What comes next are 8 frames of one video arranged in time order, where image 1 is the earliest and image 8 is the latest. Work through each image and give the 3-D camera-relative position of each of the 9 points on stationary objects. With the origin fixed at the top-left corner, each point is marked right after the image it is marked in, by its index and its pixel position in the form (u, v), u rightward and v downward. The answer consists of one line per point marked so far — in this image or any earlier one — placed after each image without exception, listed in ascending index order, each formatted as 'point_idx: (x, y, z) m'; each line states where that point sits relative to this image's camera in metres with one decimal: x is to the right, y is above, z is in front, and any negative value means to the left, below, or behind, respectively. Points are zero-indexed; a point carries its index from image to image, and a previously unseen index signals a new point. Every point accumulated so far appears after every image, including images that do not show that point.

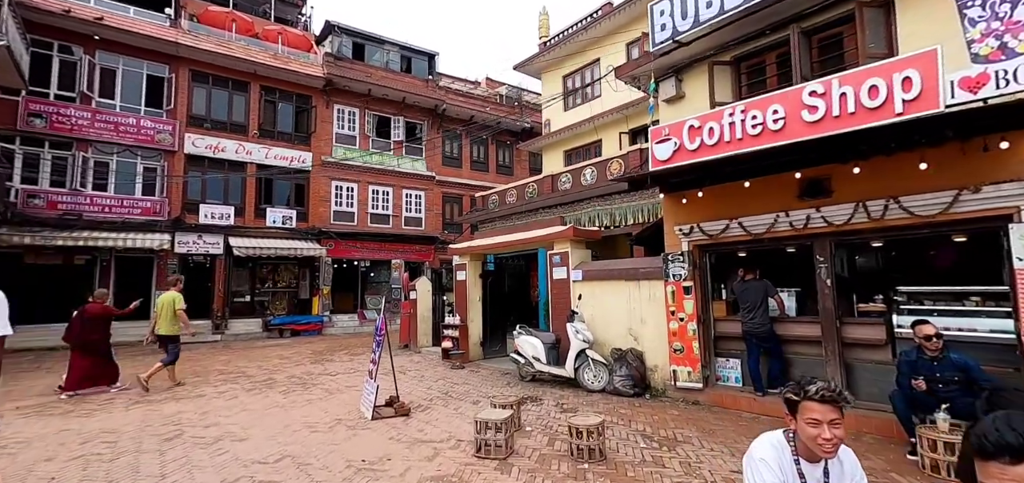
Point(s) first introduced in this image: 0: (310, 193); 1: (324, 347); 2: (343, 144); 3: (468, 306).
0: (-8.4, +2.0, +19.1) m
1: (-5.8, -3.3, +14.2) m
2: (-7.4, +4.3, +20.0) m
3: (-1.0, -1.5, +11.0) m
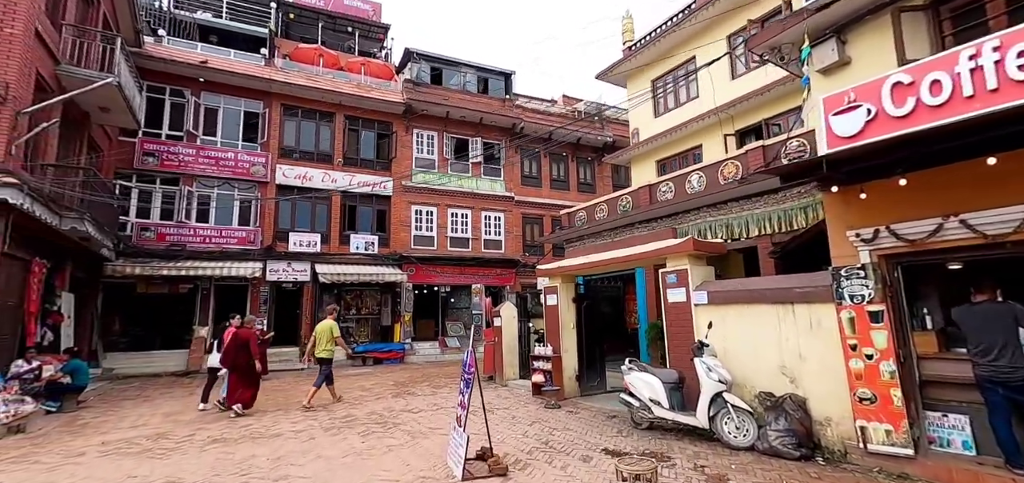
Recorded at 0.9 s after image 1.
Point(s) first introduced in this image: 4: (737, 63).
0: (-5.0, +0.9, +19.0) m
1: (-3.1, -4.0, +13.5) m
2: (-3.9, +3.2, +19.9) m
3: (+1.0, -2.0, +9.7) m
4: (+6.5, +5.1, +13.2) m
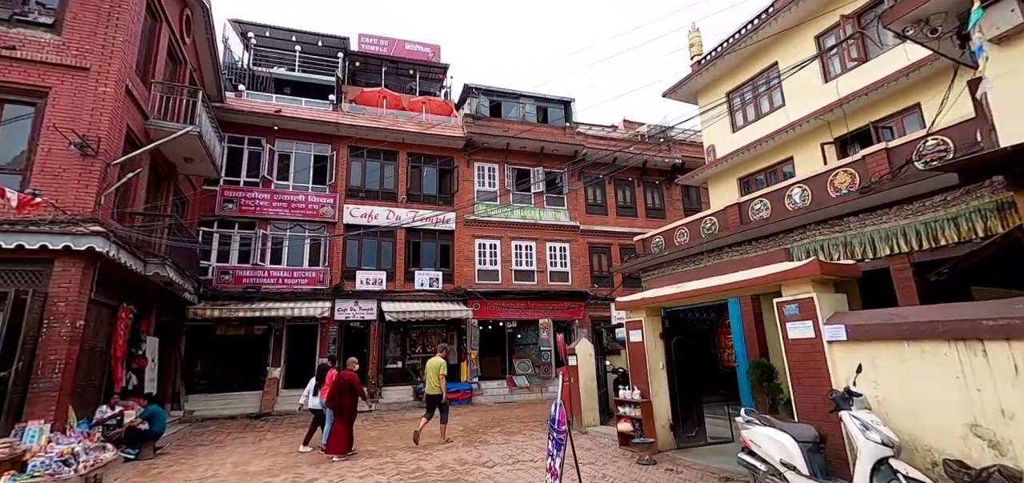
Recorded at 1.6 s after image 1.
0: (-2.3, -0.5, +18.6) m
1: (-1.0, -4.9, +12.6) m
2: (-1.2, +1.7, +19.6) m
3: (+2.6, -2.5, +8.5) m
4: (+8.1, +4.6, +11.8) m
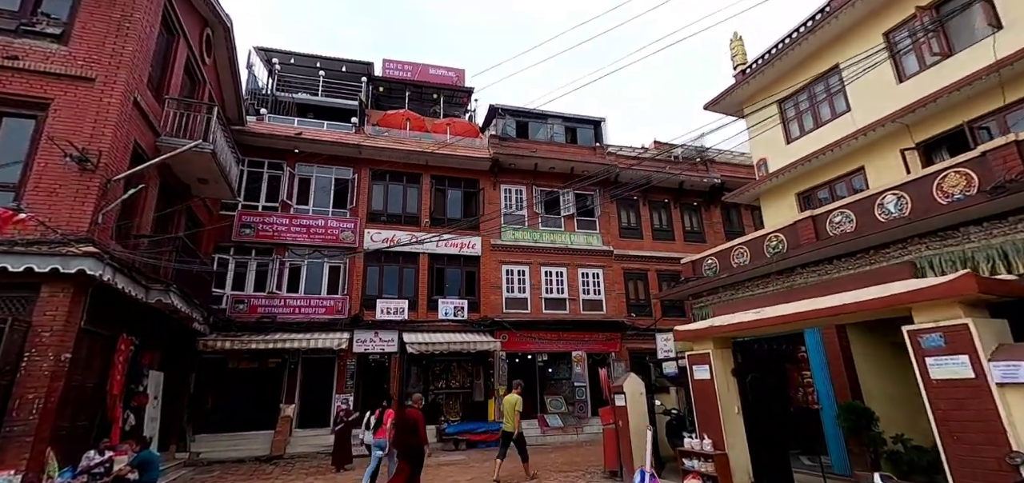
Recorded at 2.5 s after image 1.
0: (-1.2, -1.5, +17.5) m
1: (-0.1, -5.5, +11.1) m
2: (0.0, +0.7, +18.5) m
3: (+3.2, -2.8, +7.0) m
4: (+8.9, +4.1, +10.5) m
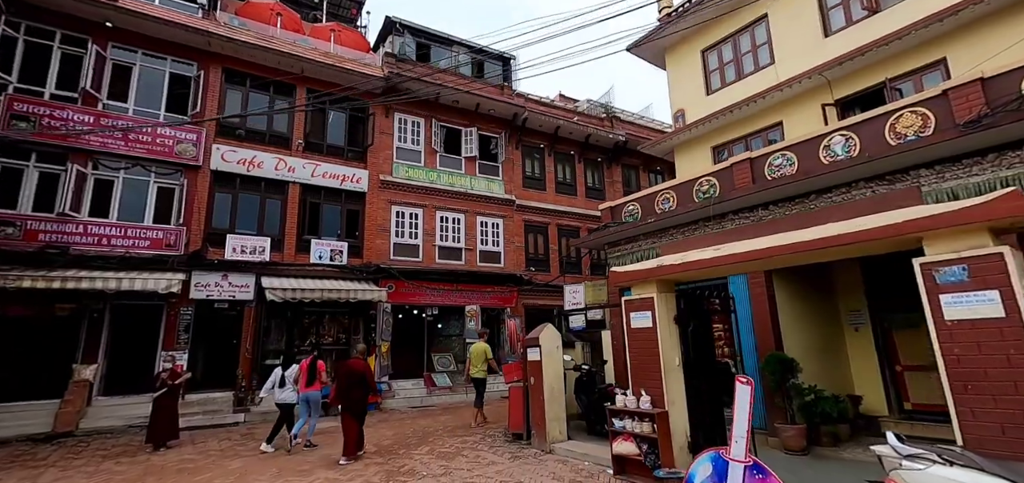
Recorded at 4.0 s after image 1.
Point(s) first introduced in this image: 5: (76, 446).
0: (-4.7, +0.7, +14.9) m
1: (-2.5, -4.0, +9.3) m
2: (-3.8, +2.8, +16.1) m
3: (+2.0, -1.8, +6.0) m
4: (+7.1, +5.0, +10.3) m
5: (-8.3, -3.9, +8.8) m
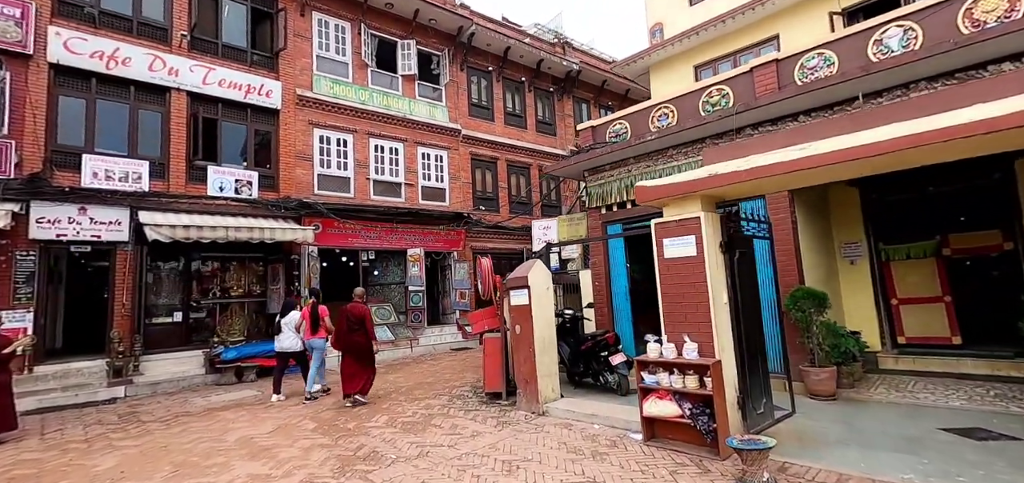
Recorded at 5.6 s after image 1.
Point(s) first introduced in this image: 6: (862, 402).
0: (-6.1, +2.5, +12.0) m
1: (-2.9, -2.6, +7.4) m
2: (-5.2, +4.8, +13.1) m
3: (+2.1, -0.8, +4.7) m
4: (+6.5, +6.5, +9.1) m
5: (-8.6, -2.7, +5.9) m
6: (+4.5, -2.1, +5.9) m
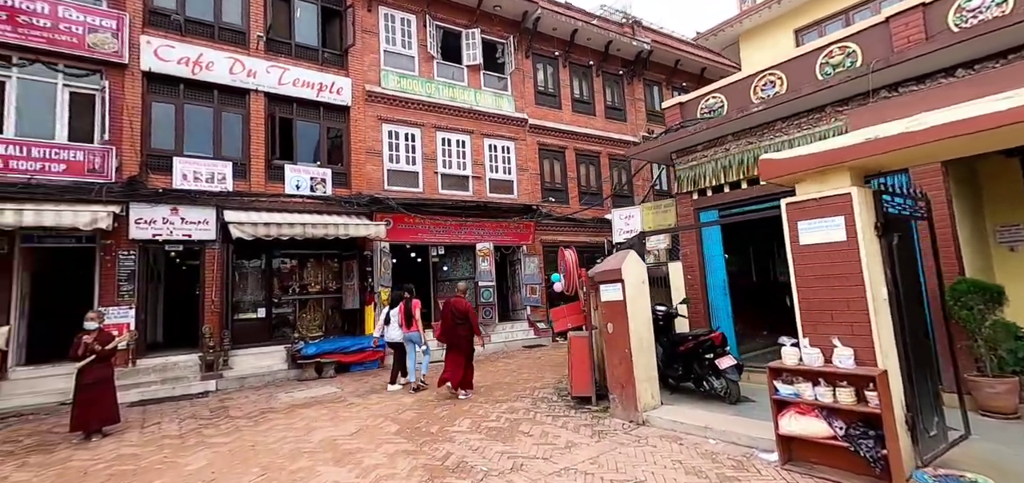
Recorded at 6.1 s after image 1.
0: (-4.2, +2.6, +12.1) m
1: (-1.6, -2.5, +7.1) m
2: (-3.3, +4.9, +13.0) m
3: (+3.0, -0.6, +3.8) m
4: (+7.8, +6.8, +7.5) m
5: (-7.4, -2.7, +6.3) m
6: (+5.6, -1.8, +4.7) m
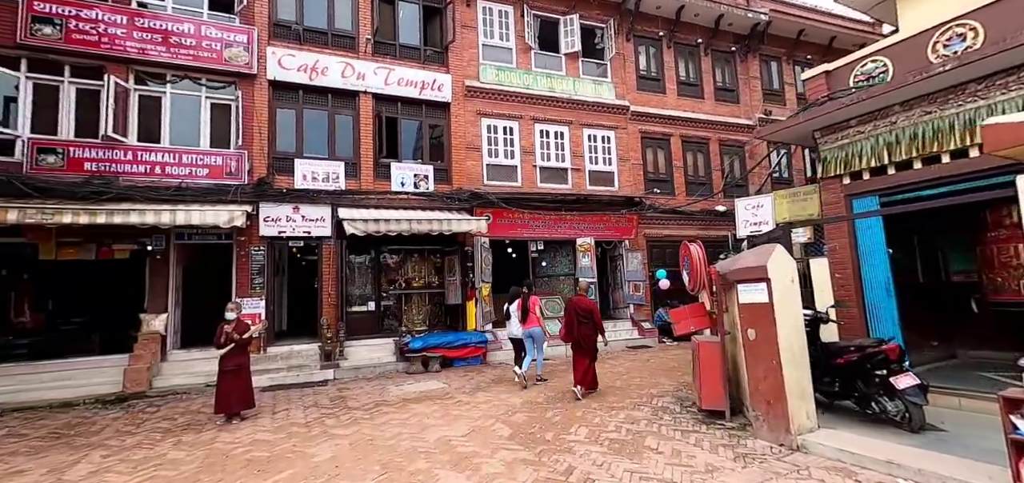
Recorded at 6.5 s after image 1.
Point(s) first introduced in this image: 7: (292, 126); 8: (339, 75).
0: (-1.6, +2.7, +12.1) m
1: (+0.1, -2.5, +6.8) m
2: (-0.5, +5.0, +12.9) m
3: (+4.0, -0.5, +2.7) m
4: (+9.3, +6.9, +5.3) m
5: (-5.7, -2.7, +7.1) m
6: (+6.7, -1.8, +3.1) m
7: (-5.2, +2.7, +10.7) m
8: (-4.2, +4.0, +11.0) m
